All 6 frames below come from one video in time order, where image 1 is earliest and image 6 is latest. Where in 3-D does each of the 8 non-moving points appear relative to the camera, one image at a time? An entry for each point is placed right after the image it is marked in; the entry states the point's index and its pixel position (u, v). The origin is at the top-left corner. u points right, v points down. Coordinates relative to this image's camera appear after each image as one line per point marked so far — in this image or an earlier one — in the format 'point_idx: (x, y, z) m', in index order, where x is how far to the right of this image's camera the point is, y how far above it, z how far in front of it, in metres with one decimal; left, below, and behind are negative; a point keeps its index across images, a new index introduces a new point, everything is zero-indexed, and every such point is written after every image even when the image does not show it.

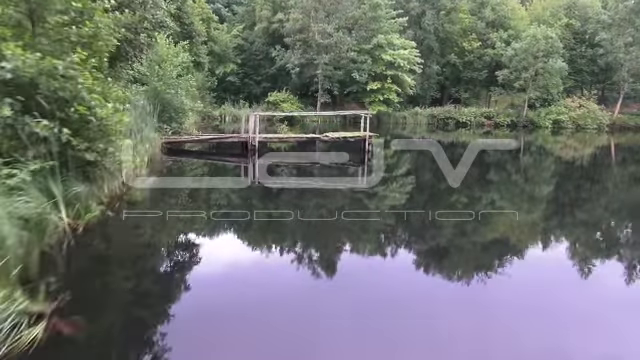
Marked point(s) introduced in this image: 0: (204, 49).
0: (-4.4, +5.0, +18.2) m
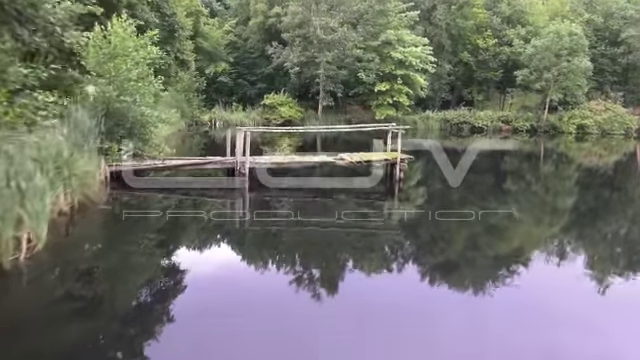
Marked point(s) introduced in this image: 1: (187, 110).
0: (-4.3, +4.5, +15.8) m
1: (-4.9, +2.5, +17.6) m
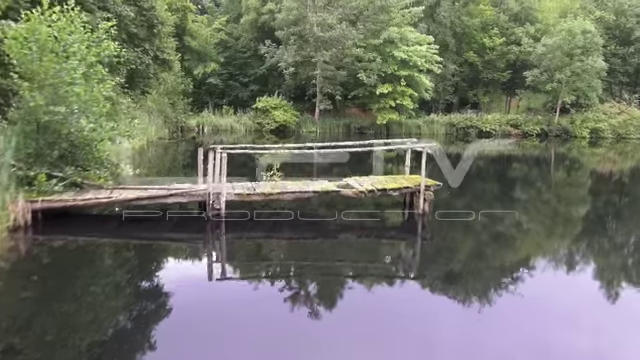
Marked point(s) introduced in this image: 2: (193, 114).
0: (-4.4, +4.1, +14.2) m
1: (-5.0, +2.1, +16.0) m
2: (-5.1, +2.6, +19.5) m
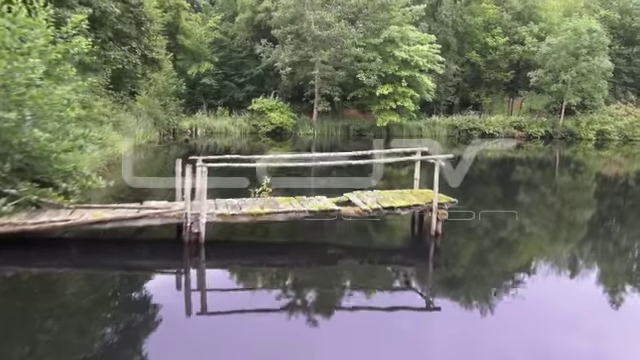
0: (-4.5, +4.0, +13.6) m
1: (-5.1, +2.0, +15.4) m
2: (-5.2, +2.5, +18.8) m
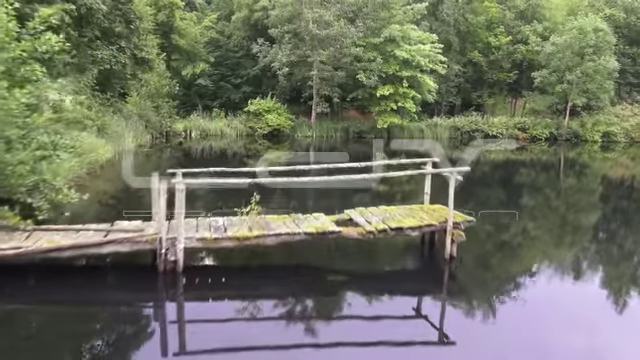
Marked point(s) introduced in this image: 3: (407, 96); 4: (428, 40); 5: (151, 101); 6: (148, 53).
0: (-4.5, +3.8, +13.0) m
1: (-5.1, +1.8, +14.8) m
2: (-5.2, +2.3, +18.3) m
3: (+3.5, +3.5, +19.8) m
4: (+4.5, +5.8, +20.0) m
5: (-5.3, +2.5, +15.1) m
6: (-4.4, +3.2, +12.2) m
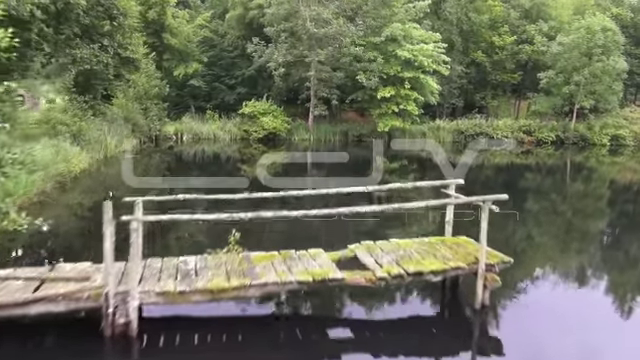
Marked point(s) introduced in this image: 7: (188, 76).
0: (-4.6, +3.7, +12.2) m
1: (-5.2, +1.6, +14.0) m
2: (-5.3, +2.2, +17.5) m
3: (+3.5, +3.3, +19.0) m
4: (+4.4, +5.6, +19.2) m
5: (-5.3, +2.3, +14.3) m
6: (-4.4, +3.0, +11.4) m
7: (-5.4, +4.3, +19.8) m
